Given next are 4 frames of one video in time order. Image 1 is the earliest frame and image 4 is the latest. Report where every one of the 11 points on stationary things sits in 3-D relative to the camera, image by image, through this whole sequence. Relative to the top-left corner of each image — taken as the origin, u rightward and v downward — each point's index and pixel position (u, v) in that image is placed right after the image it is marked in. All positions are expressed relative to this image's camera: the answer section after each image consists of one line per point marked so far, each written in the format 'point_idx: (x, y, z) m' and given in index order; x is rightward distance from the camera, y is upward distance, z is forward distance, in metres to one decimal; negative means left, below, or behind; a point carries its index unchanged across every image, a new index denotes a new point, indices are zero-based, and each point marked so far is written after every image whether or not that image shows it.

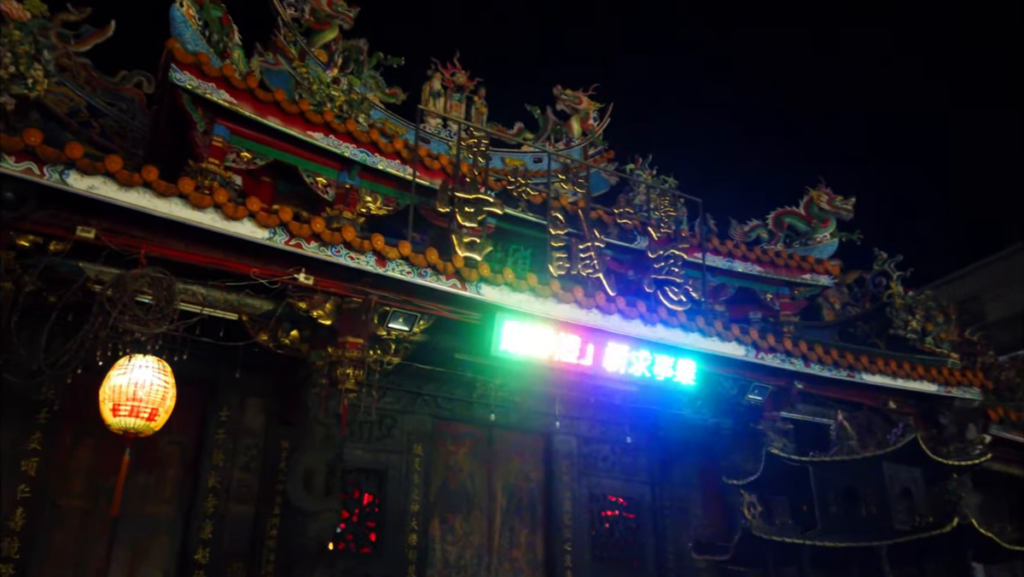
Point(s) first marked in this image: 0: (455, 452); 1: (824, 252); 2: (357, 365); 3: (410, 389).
0: (-0.8, -2.4, +11.3) m
1: (+5.9, +0.7, +14.6) m
2: (-1.7, -0.8, +8.2) m
3: (-1.5, -1.5, +11.1) m
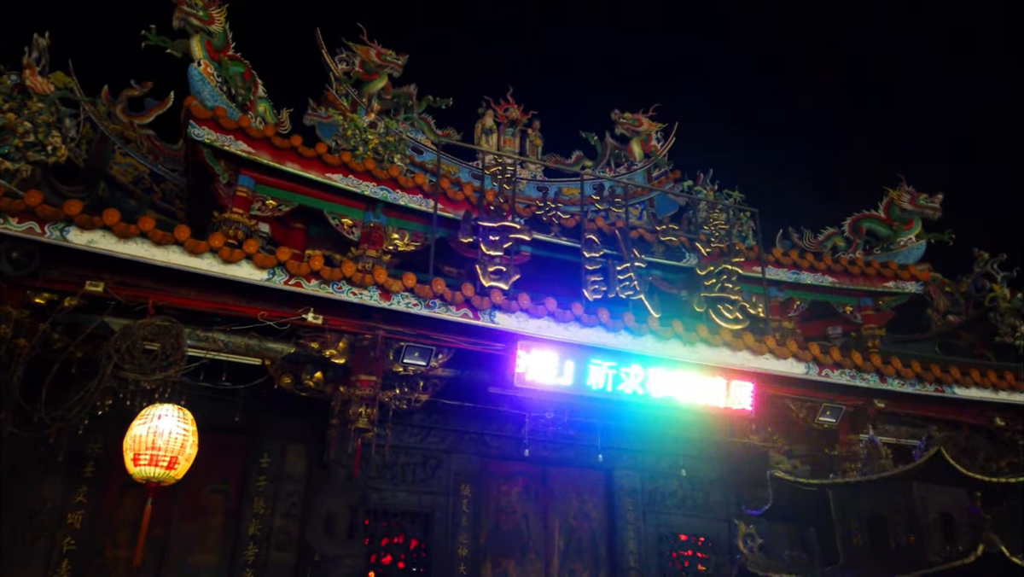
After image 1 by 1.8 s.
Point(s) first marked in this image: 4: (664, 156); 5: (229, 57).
0: (0.0, -2.9, +10.8) m
1: (+6.9, +0.5, +13.2) m
2: (-1.5, -1.2, +8.0) m
3: (-0.8, -2.0, +10.8) m
4: (+3.5, +3.0, +17.7) m
5: (-3.6, +2.9, +9.6) m
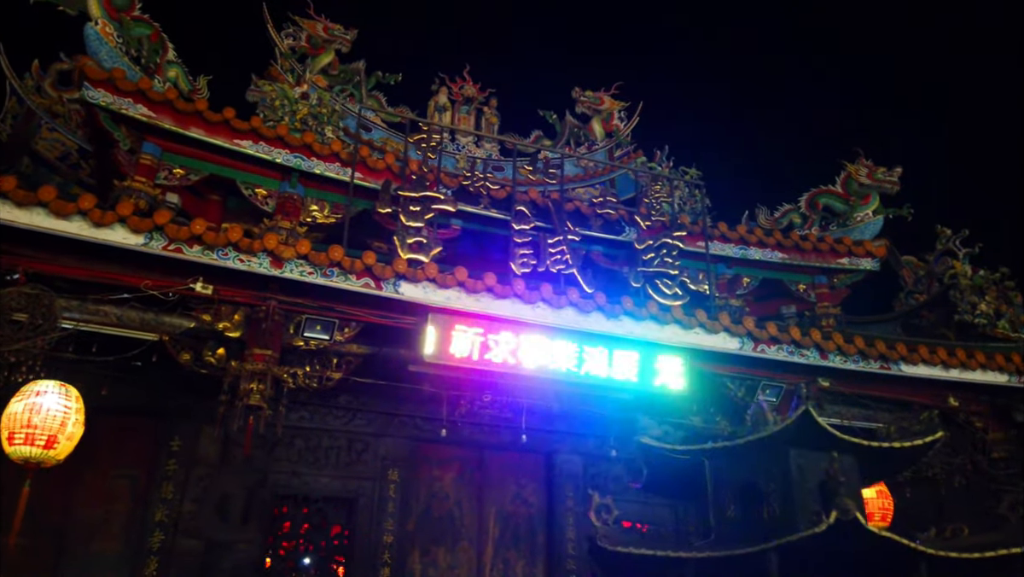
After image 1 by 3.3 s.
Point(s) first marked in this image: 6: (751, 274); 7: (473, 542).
0: (-1.0, -2.6, +10.3) m
1: (+5.9, +0.9, +12.7) m
2: (-2.5, -0.9, +7.5) m
3: (-1.7, -1.6, +10.3) m
4: (+2.6, +3.4, +17.2) m
5: (-4.6, +3.2, +9.1) m
6: (+3.8, +0.2, +12.1) m
7: (-0.5, -3.3, +10.1) m
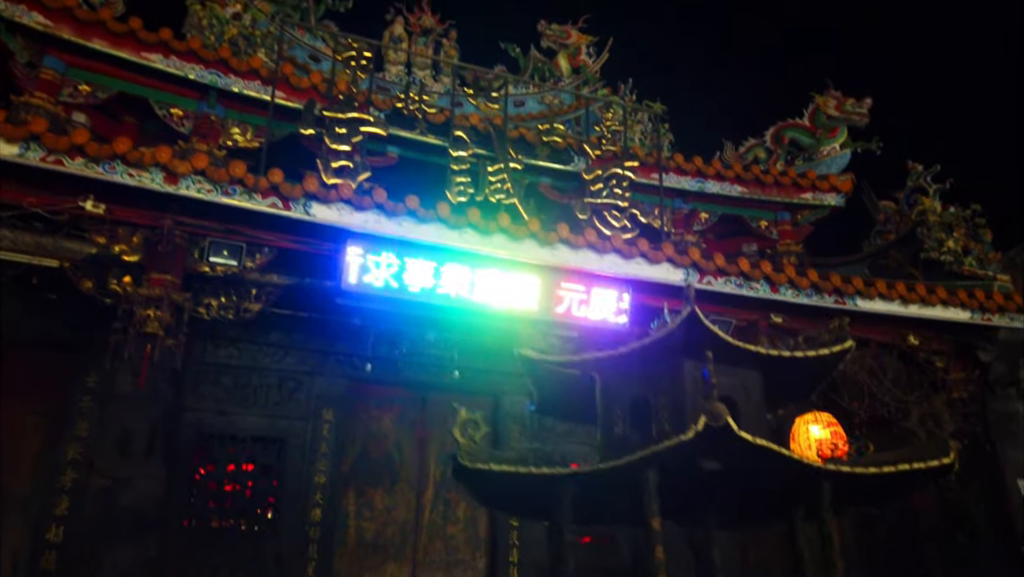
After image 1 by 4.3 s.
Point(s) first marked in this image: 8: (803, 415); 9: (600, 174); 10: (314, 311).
0: (-1.8, -1.7, +9.9) m
1: (+5.1, +1.9, +12.2) m
2: (-3.2, -0.1, +6.9) m
3: (-2.5, -0.8, +9.8) m
4: (+1.7, +4.7, +16.4) m
5: (-5.3, +4.1, +8.4) m
6: (+3.0, +1.2, +11.5) m
7: (-1.3, -2.5, +9.7) m
8: (+3.1, -1.3, +8.1) m
9: (+1.1, +1.5, +9.7) m
10: (-2.5, -0.3, +9.6) m
